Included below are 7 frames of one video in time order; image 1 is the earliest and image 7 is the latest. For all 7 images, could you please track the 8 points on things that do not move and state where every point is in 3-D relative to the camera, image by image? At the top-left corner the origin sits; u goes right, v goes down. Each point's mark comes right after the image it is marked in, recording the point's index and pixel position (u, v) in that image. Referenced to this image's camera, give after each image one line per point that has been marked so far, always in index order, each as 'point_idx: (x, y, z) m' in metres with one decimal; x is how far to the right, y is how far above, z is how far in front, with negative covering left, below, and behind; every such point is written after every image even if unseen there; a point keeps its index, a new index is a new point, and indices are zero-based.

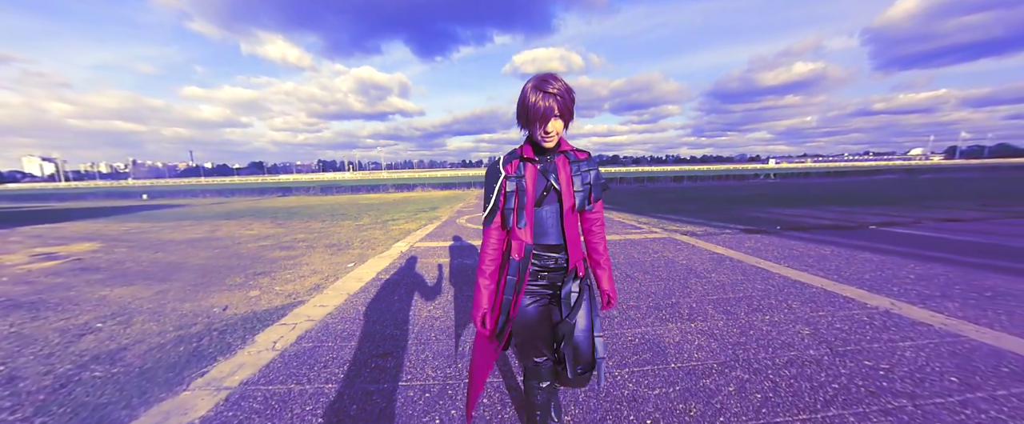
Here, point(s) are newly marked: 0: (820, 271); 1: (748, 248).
0: (+5.2, -1.0, +4.8) m
1: (+5.4, -0.8, +6.4) m
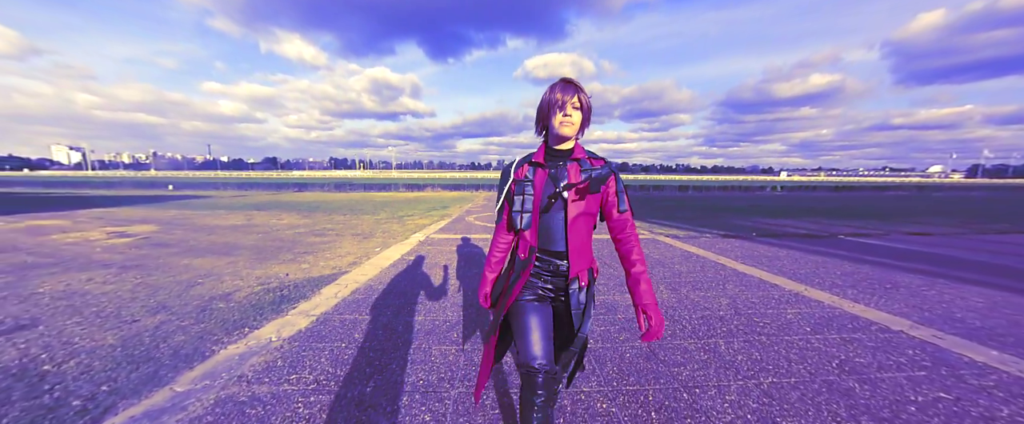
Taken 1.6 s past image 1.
0: (+5.2, -1.1, +5.8) m
1: (+5.4, -0.9, +7.4) m
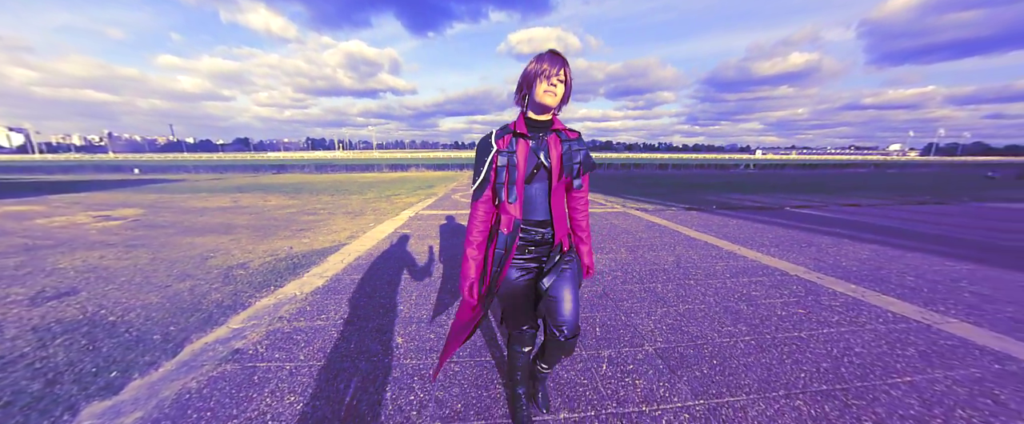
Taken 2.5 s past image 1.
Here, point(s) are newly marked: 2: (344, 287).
0: (+4.8, -0.5, +6.7) m
1: (+4.9, -0.2, +8.4) m
2: (-2.2, -1.0, +3.8) m
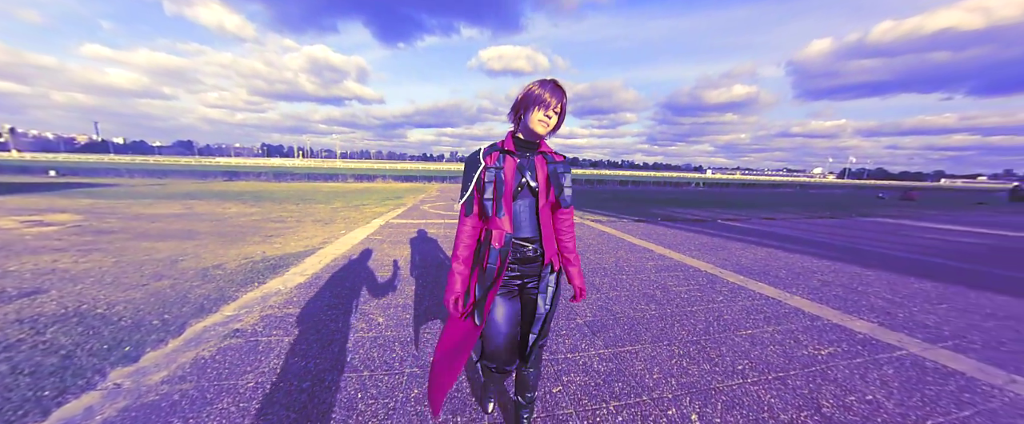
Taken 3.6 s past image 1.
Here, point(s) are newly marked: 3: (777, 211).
0: (+3.9, -0.8, +7.9) m
1: (+3.9, -0.6, +9.5) m
2: (-2.8, -1.1, +4.2) m
3: (+15.9, +0.1, +17.0) m
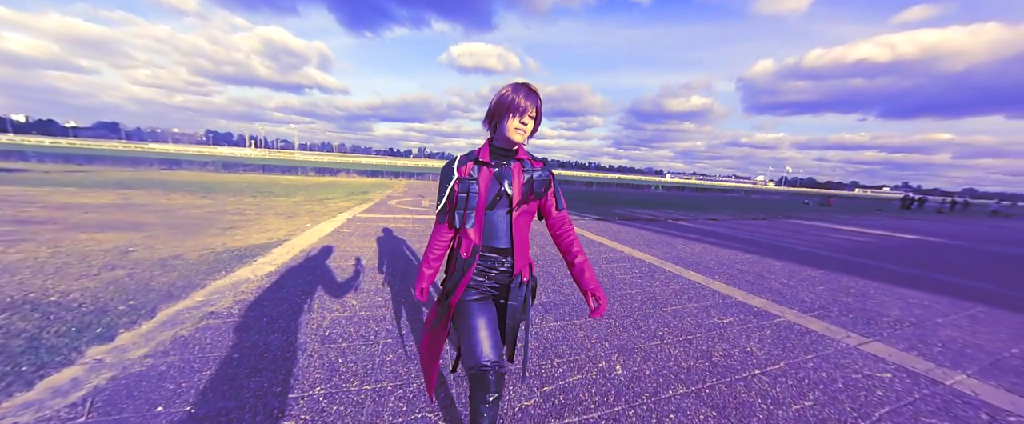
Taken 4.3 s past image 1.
0: (+3.0, -0.7, +8.7) m
1: (+2.7, -0.5, +10.3) m
2: (-3.3, -0.9, +4.3) m
3: (+13.9, 0.0, +19.0) m
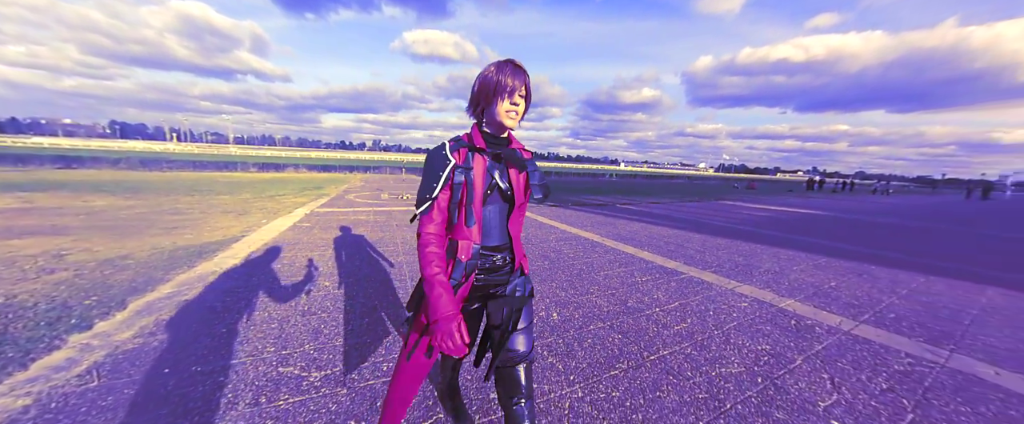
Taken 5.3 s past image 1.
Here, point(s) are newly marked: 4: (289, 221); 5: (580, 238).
0: (+1.7, -0.3, +9.6) m
1: (+1.2, 0.0, +11.2) m
2: (-4.0, -0.8, +4.5) m
3: (+11.2, +1.1, +21.1) m
4: (-6.2, -0.3, +7.8) m
5: (+1.7, -0.7, +7.0) m
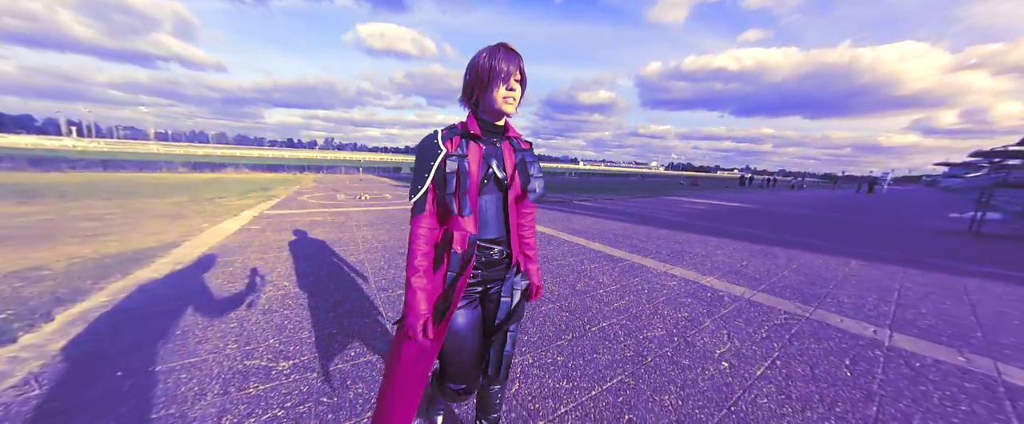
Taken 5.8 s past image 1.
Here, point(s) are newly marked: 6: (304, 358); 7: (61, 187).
0: (+0.4, -0.2, +10.1) m
1: (-0.3, +0.1, +11.6) m
2: (-4.6, -0.9, +4.2) m
3: (+8.4, +1.5, +22.7) m
4: (-7.2, -0.3, +7.3) m
5: (+0.7, -0.6, +7.5) m
6: (-1.7, -1.2, +2.4) m
7: (-19.4, +1.0, +12.1) m
